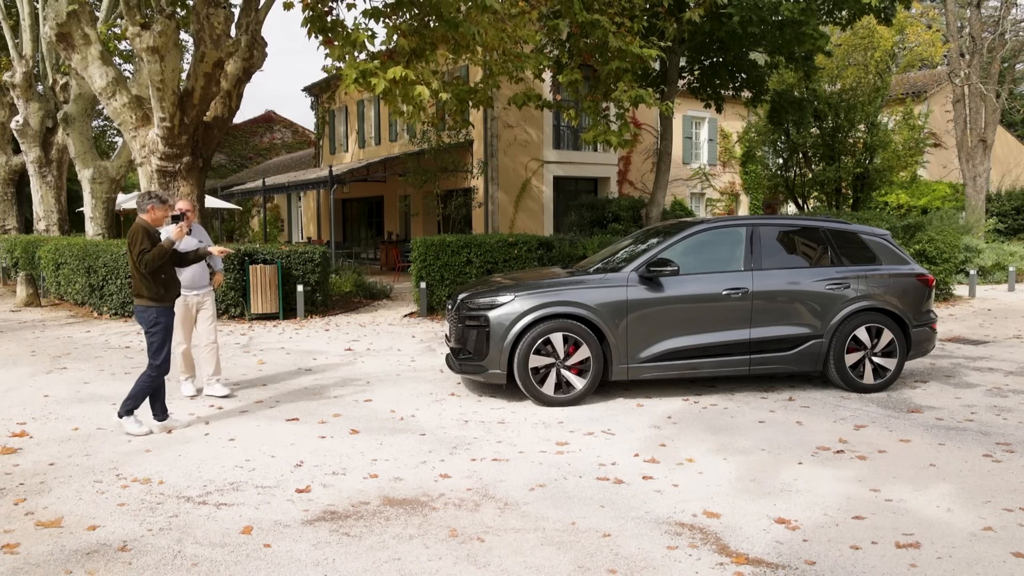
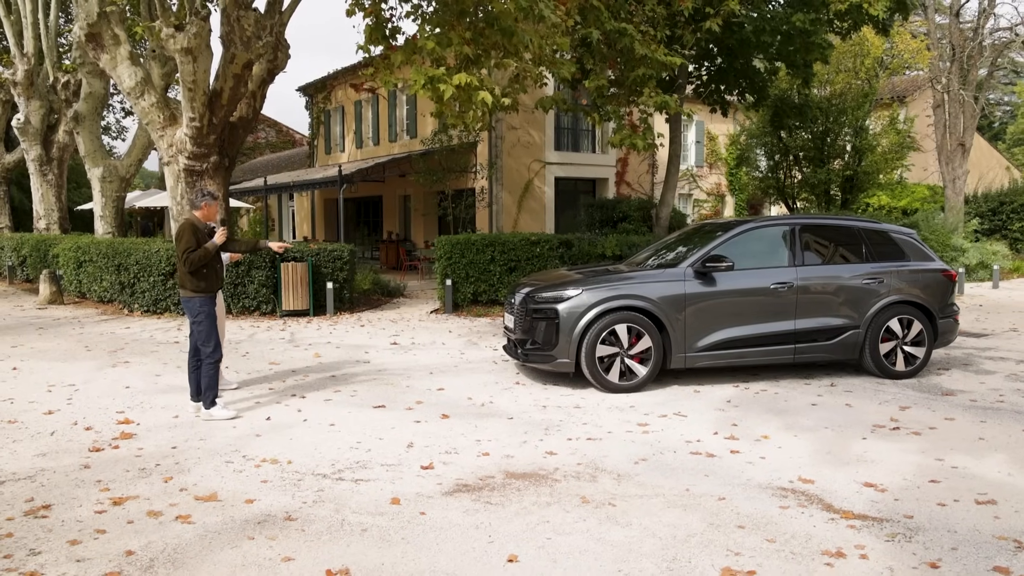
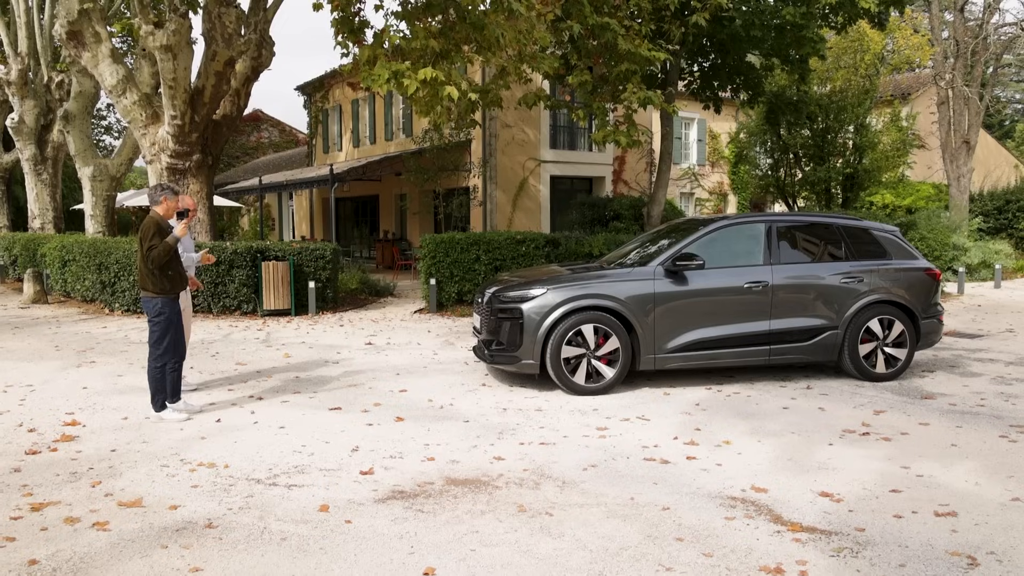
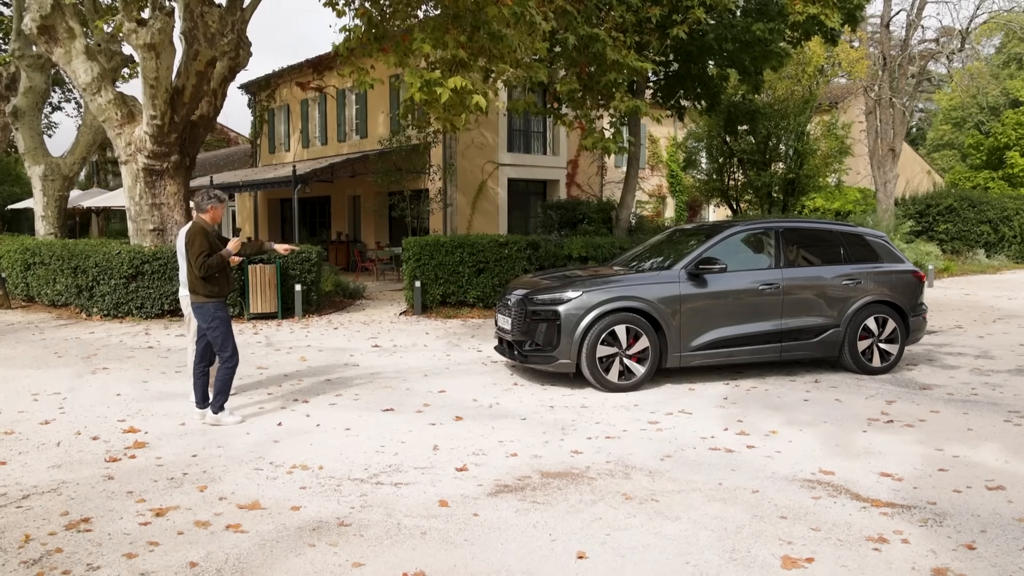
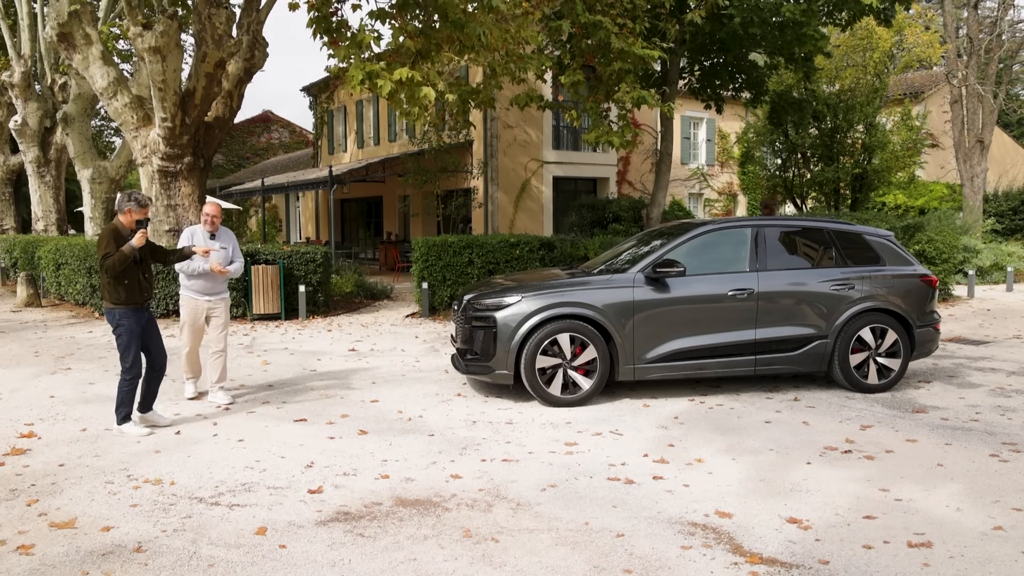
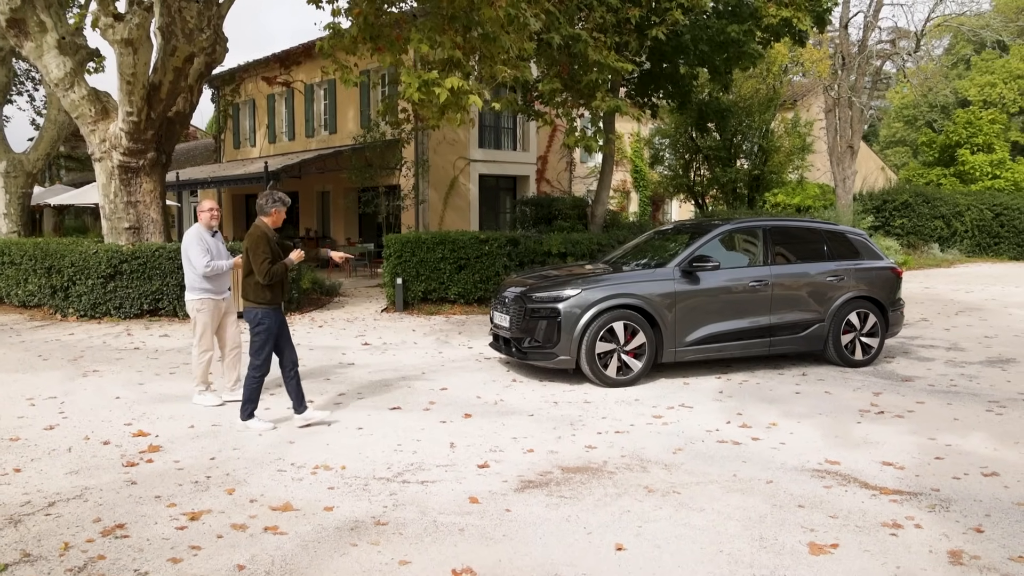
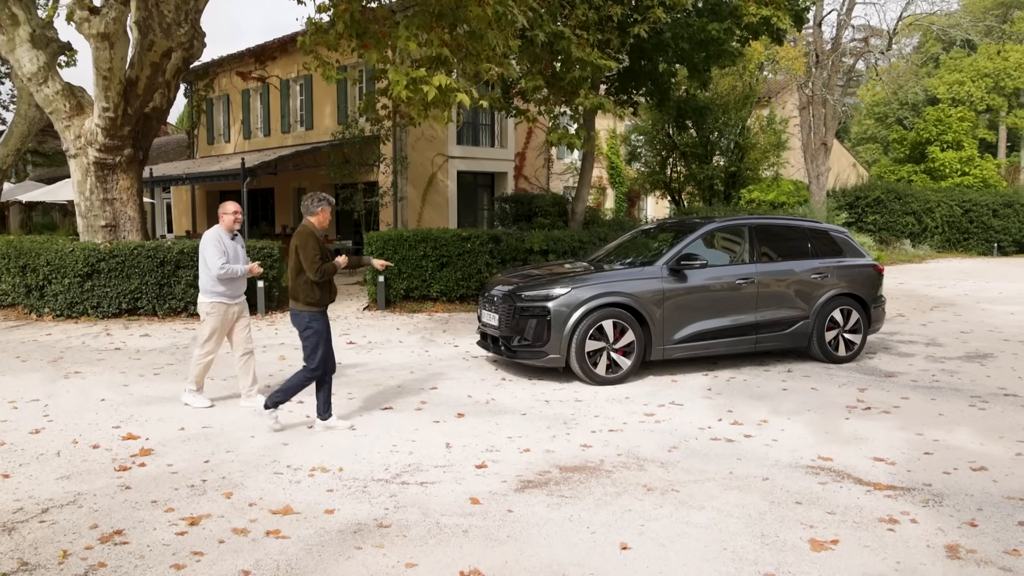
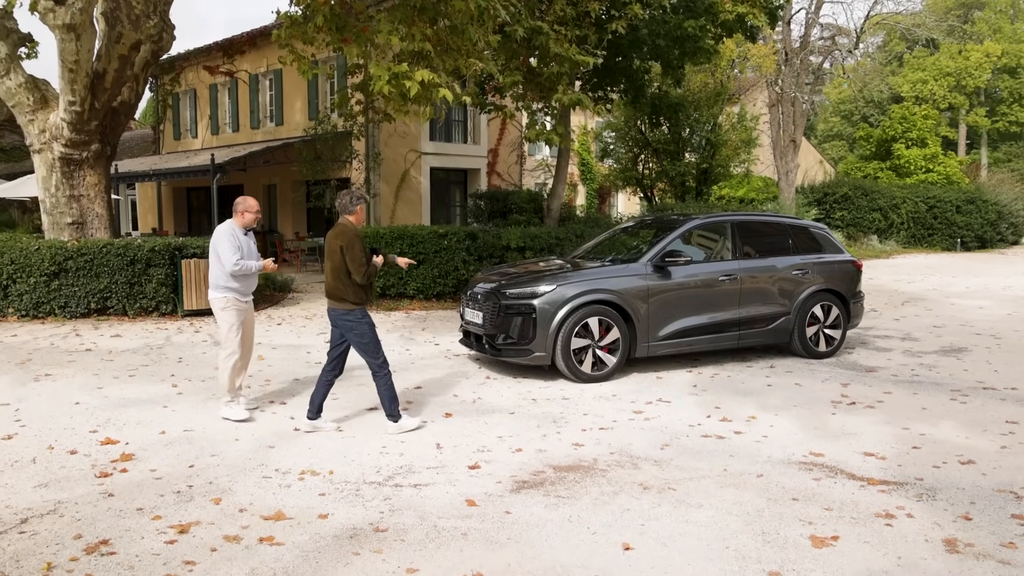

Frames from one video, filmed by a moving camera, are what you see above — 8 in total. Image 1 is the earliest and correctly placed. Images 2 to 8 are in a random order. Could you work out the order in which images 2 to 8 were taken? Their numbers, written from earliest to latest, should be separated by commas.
5, 3, 2, 4, 6, 7, 8
